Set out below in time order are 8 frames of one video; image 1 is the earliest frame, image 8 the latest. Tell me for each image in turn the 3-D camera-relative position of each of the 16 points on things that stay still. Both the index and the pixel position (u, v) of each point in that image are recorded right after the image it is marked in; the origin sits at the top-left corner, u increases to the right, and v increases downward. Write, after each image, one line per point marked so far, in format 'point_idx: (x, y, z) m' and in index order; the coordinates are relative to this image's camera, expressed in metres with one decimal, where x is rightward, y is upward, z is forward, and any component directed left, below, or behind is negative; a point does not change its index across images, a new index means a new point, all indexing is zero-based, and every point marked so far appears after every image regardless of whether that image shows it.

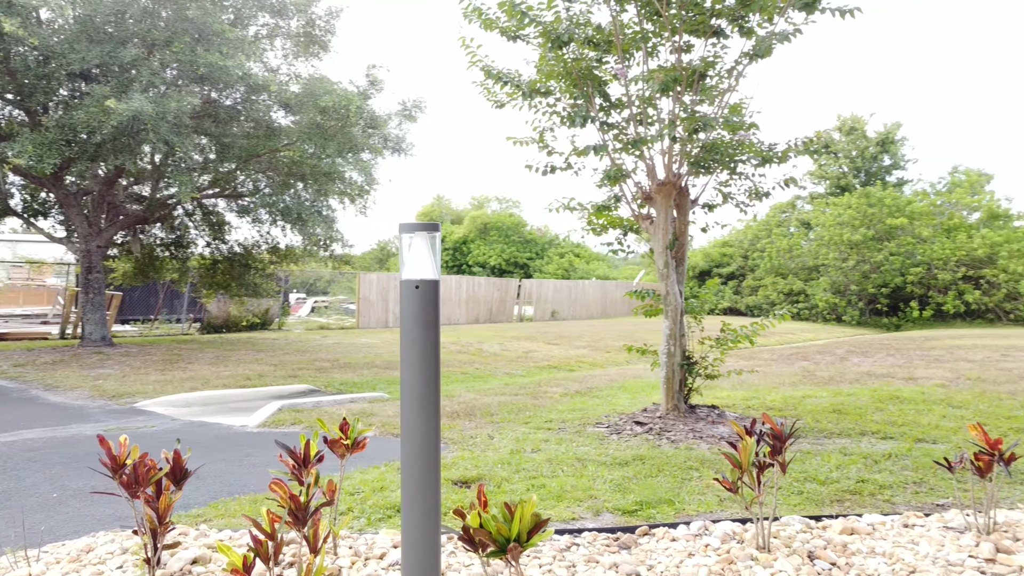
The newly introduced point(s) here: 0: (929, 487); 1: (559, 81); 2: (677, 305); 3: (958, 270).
0: (+1.6, -0.8, +3.2) m
1: (+0.3, +1.2, +4.7) m
2: (+1.0, -0.1, +4.7) m
3: (+7.2, +0.3, +13.1) m
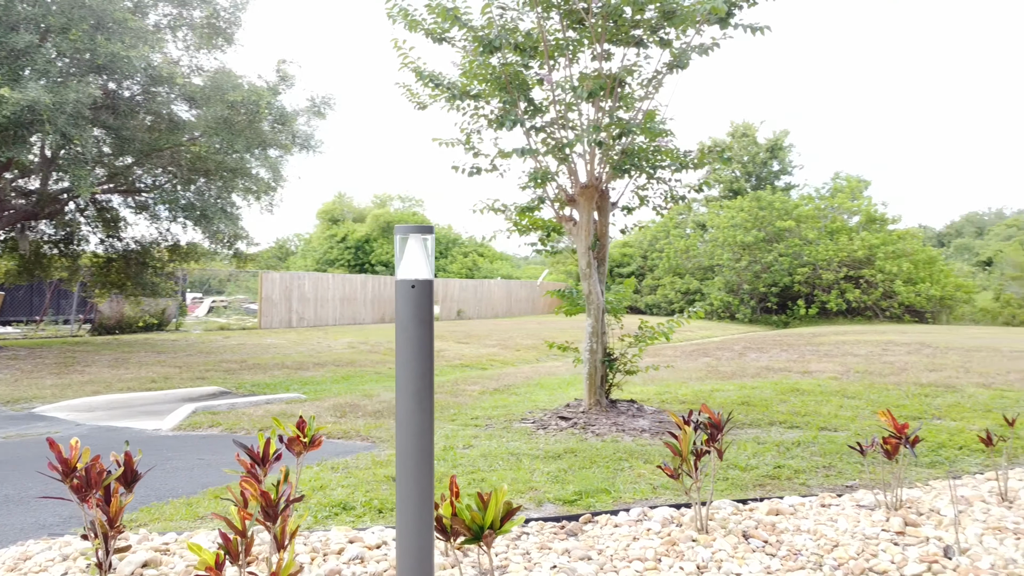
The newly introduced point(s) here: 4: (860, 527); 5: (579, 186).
0: (+1.4, -0.8, +3.4) m
1: (-0.1, +1.2, +4.9) m
2: (+0.5, -0.1, +4.9) m
3: (+5.7, +0.3, +14.0) m
4: (+1.1, -0.7, +2.5) m
5: (+0.4, +0.6, +4.8) m
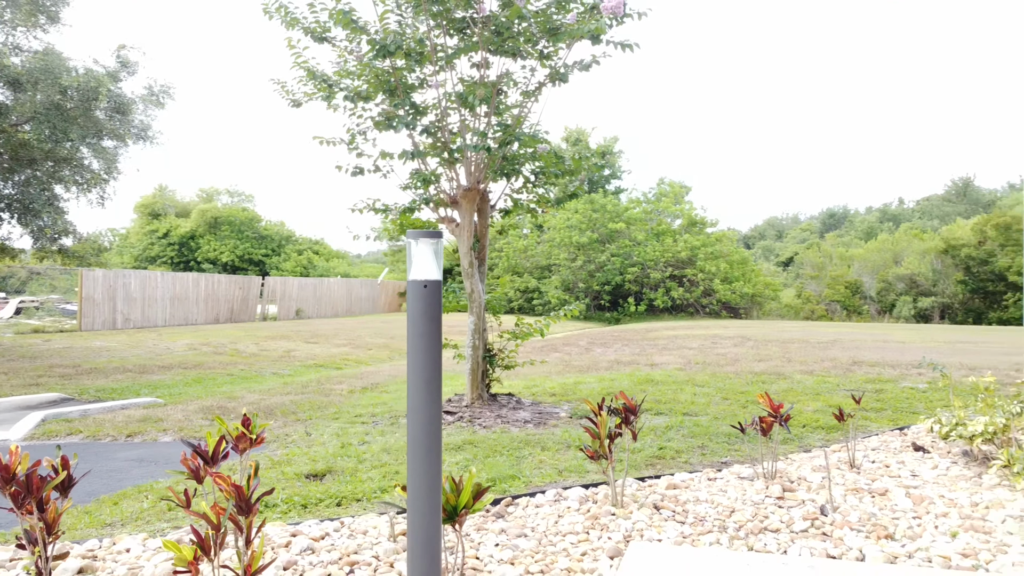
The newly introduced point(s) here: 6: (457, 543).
0: (+0.9, -0.8, +3.9) m
1: (-0.8, +1.2, +4.9) m
2: (-0.2, -0.1, +5.1) m
3: (+3.0, +0.3, +15.0) m
4: (+0.8, -0.7, +2.9) m
5: (-0.3, +0.6, +5.0) m
6: (-0.2, -0.8, +2.4) m
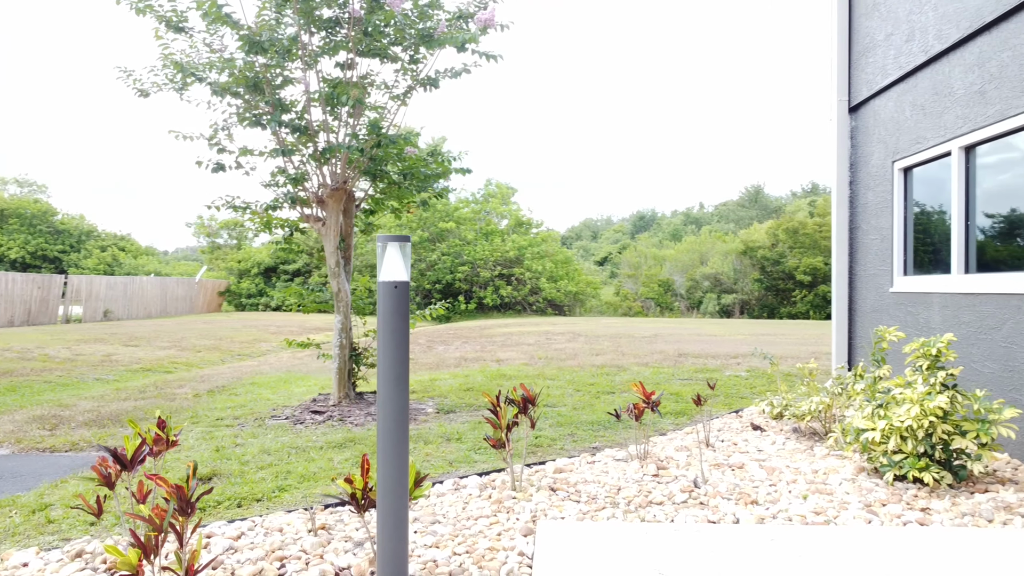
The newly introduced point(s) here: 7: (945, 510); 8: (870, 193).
0: (+0.3, -0.8, +4.2) m
1: (-1.6, +1.2, +4.8) m
2: (-1.0, -0.1, +5.2) m
3: (-0.1, +0.4, +15.5) m
4: (+0.5, -0.7, +3.2) m
5: (-1.1, +0.6, +5.0) m
6: (-0.4, -0.8, +2.5) m
7: (+1.4, -0.7, +2.7) m
8: (+2.2, +0.6, +5.0) m
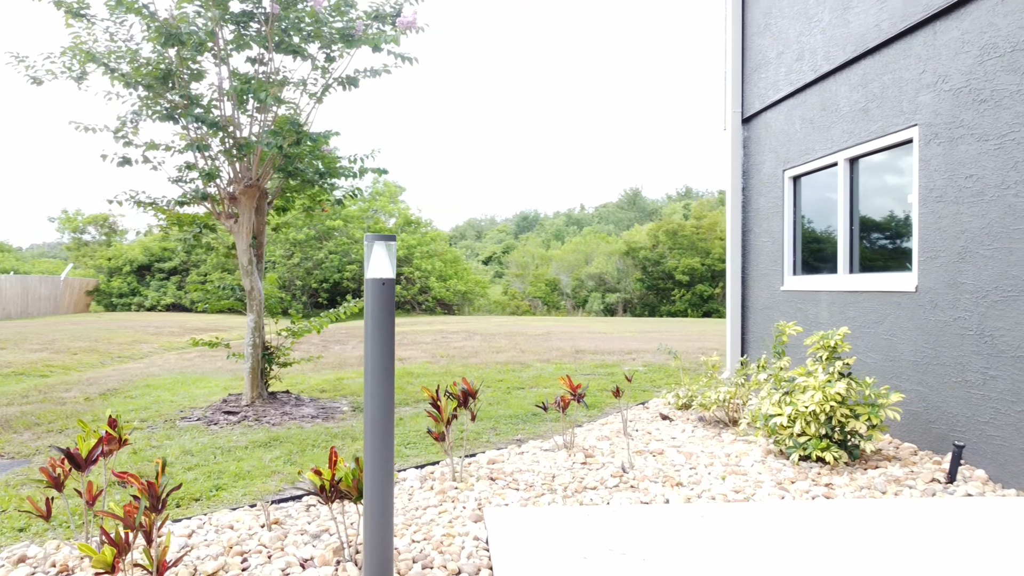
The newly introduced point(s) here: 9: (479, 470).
0: (-0.1, -0.7, +4.3) m
1: (-2.1, +1.2, +4.7) m
2: (-1.6, -0.1, +5.1) m
3: (-2.1, +0.4, +15.5) m
4: (+0.2, -0.7, +3.4) m
5: (-1.6, +0.6, +4.9) m
6: (-0.6, -0.7, +2.6) m
7: (+1.2, -0.7, +3.0) m
8: (+1.7, +0.6, +5.4) m
9: (-0.1, -0.7, +3.2) m
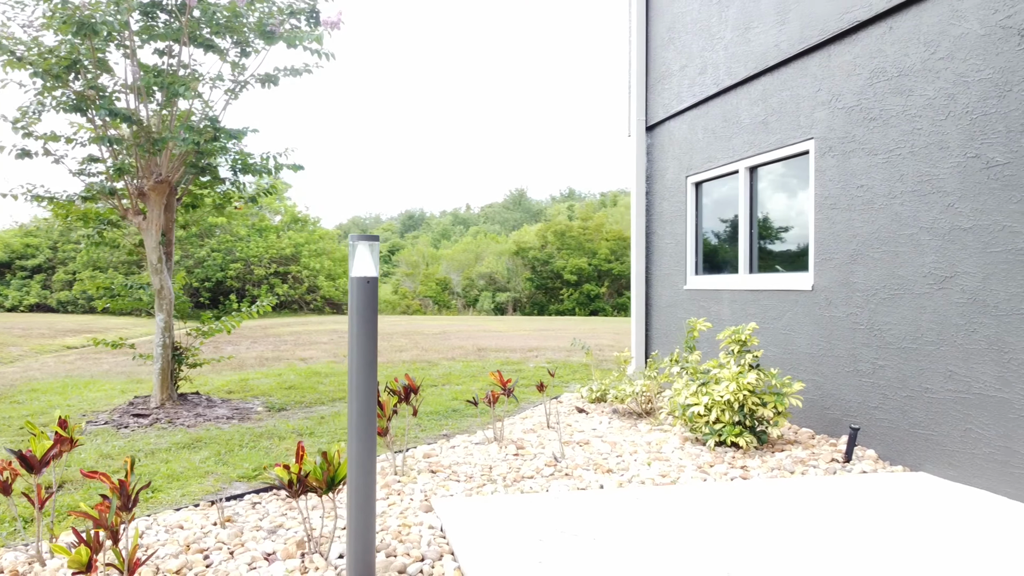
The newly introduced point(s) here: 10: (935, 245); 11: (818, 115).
0: (-0.5, -0.7, +4.4) m
1: (-2.5, +1.2, +4.5) m
2: (-2.1, -0.1, +5.0) m
3: (-4.1, +0.4, +15.2) m
4: (-0.1, -0.7, +3.5) m
5: (-2.1, +0.6, +4.8) m
6: (-0.7, -0.7, +2.6) m
7: (+1.0, -0.7, +3.3) m
8: (+1.1, +0.6, +5.7) m
9: (-0.4, -0.7, +3.3) m
10: (+1.7, +0.2, +3.2) m
11: (+1.5, +0.8, +4.0) m
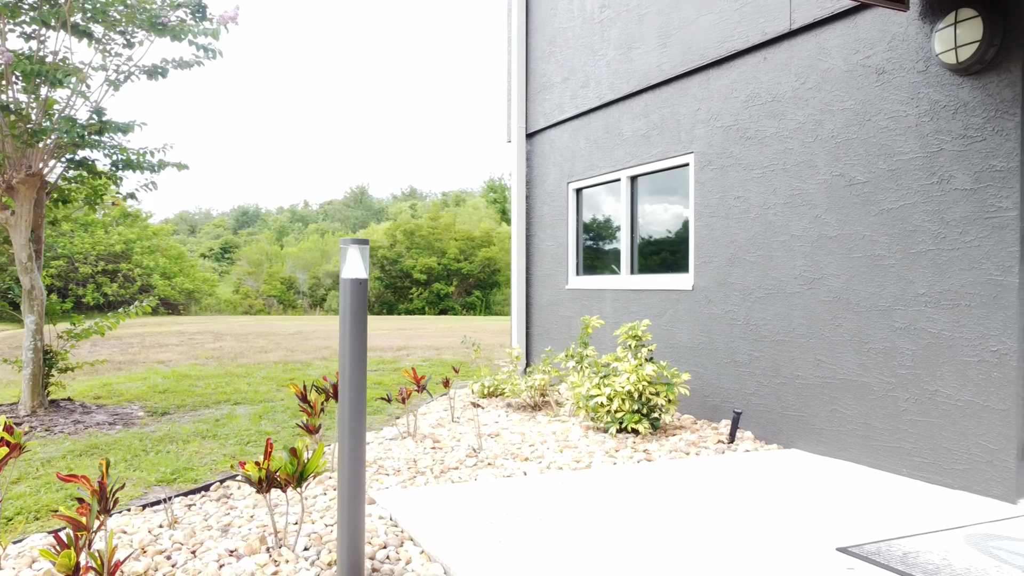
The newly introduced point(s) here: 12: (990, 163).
0: (-1.0, -0.7, +4.4) m
1: (-3.0, +1.2, +4.1) m
2: (-2.7, -0.1, +4.7) m
3: (-6.7, +0.4, +14.3) m
4: (-0.5, -0.7, +3.6) m
5: (-2.7, +0.6, +4.5) m
6: (-0.9, -0.7, +2.6) m
7: (+0.7, -0.7, +3.6) m
8: (+0.3, +0.6, +6.0) m
9: (-0.7, -0.7, +3.4) m
10: (+1.3, +0.2, +3.7) m
11: (+1.0, +0.8, +4.4) m
12: (+1.7, +0.4, +2.8) m
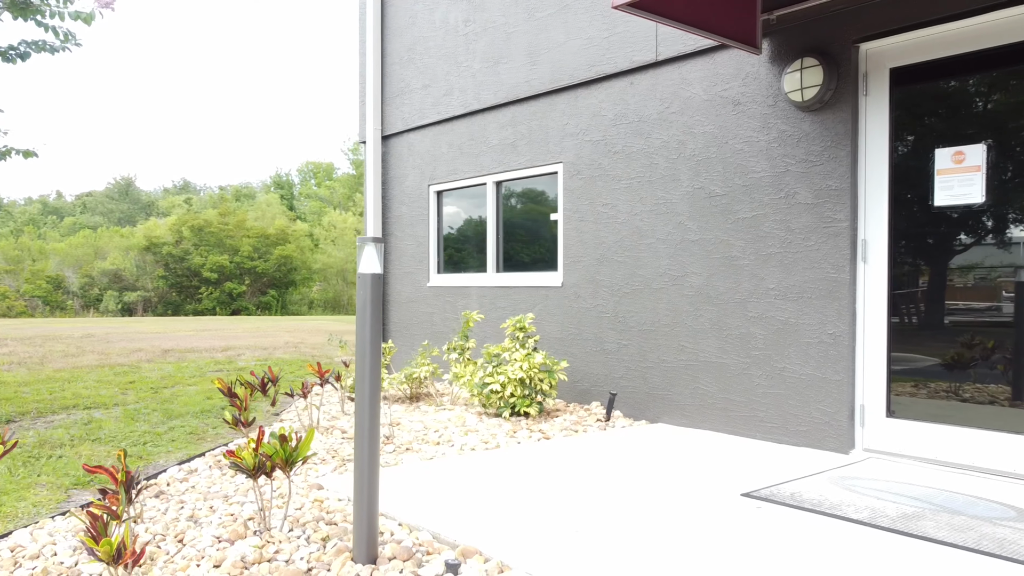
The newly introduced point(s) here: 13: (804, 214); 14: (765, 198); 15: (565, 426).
0: (-1.6, -0.7, +4.4) m
1: (-3.5, +1.2, +3.5) m
2: (-3.3, -0.1, +4.1) m
3: (-9.7, +0.4, +12.4) m
4: (-0.9, -0.7, +3.7) m
5: (-3.3, +0.6, +4.0) m
6: (-1.0, -0.7, +2.6) m
7: (+0.2, -0.7, +4.1) m
8: (-0.8, +0.6, +6.2) m
9: (-1.1, -0.7, +3.4) m
10: (+0.8, +0.2, +4.3) m
11: (+0.3, +0.9, +4.9) m
12: (+1.4, +0.5, +3.5) m
13: (+1.3, +0.3, +3.6) m
14: (+1.2, +0.4, +3.8) m
15: (+0.3, -0.7, +4.1) m
